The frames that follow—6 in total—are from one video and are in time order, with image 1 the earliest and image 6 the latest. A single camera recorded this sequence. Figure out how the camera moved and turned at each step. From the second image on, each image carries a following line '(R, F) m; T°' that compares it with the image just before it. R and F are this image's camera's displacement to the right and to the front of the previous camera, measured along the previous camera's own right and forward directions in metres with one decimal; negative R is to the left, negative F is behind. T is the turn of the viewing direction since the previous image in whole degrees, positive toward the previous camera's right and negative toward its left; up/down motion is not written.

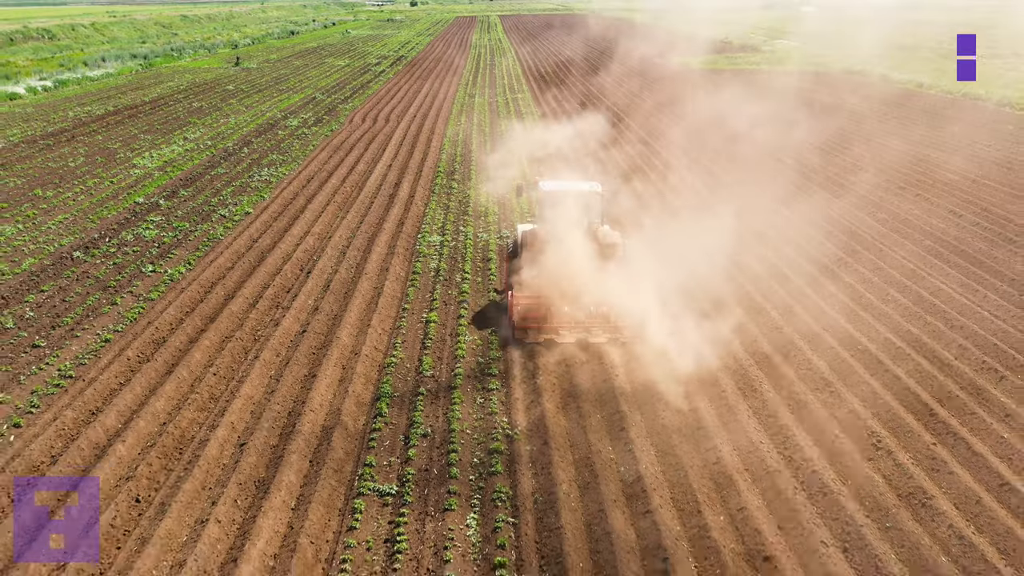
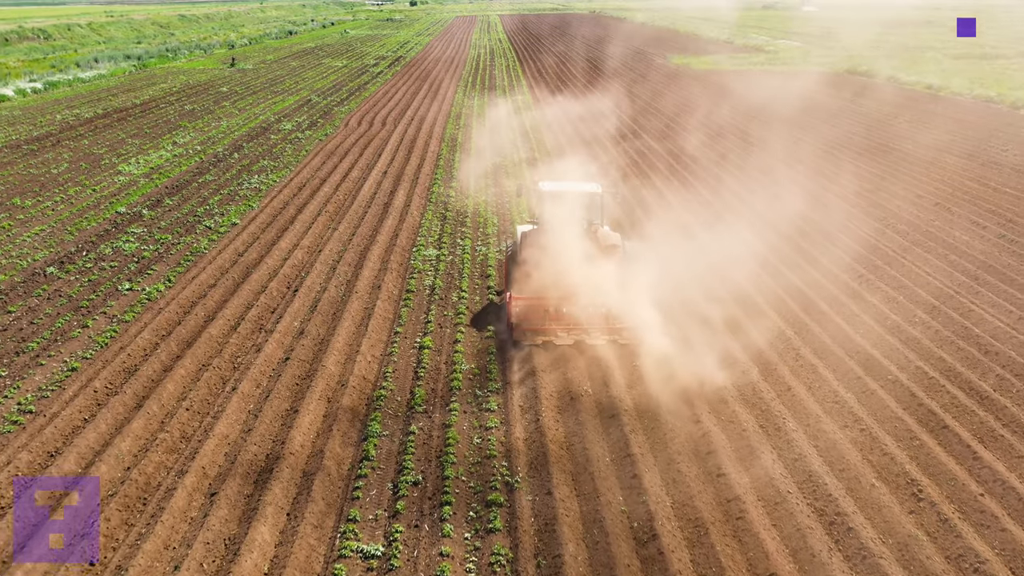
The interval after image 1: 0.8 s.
(0.0, +0.8) m; 0°
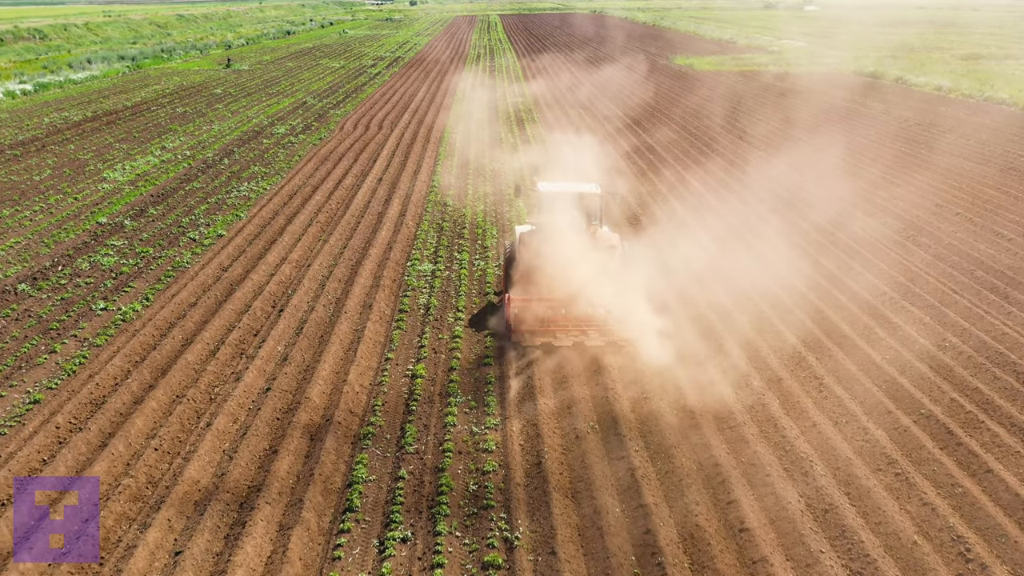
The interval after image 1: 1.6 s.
(0.0, +0.7) m; 0°
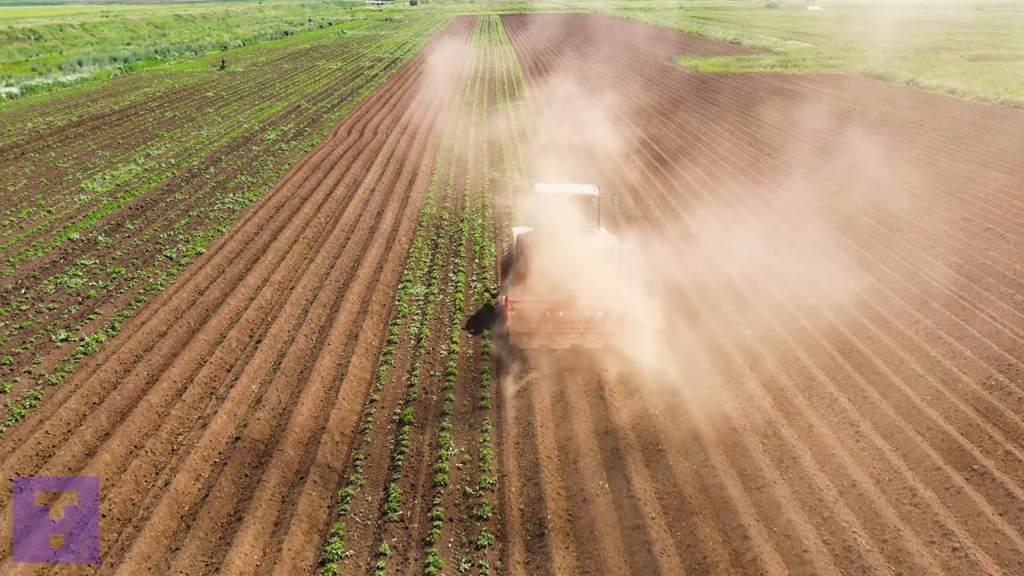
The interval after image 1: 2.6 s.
(0.0, +0.9) m; 0°
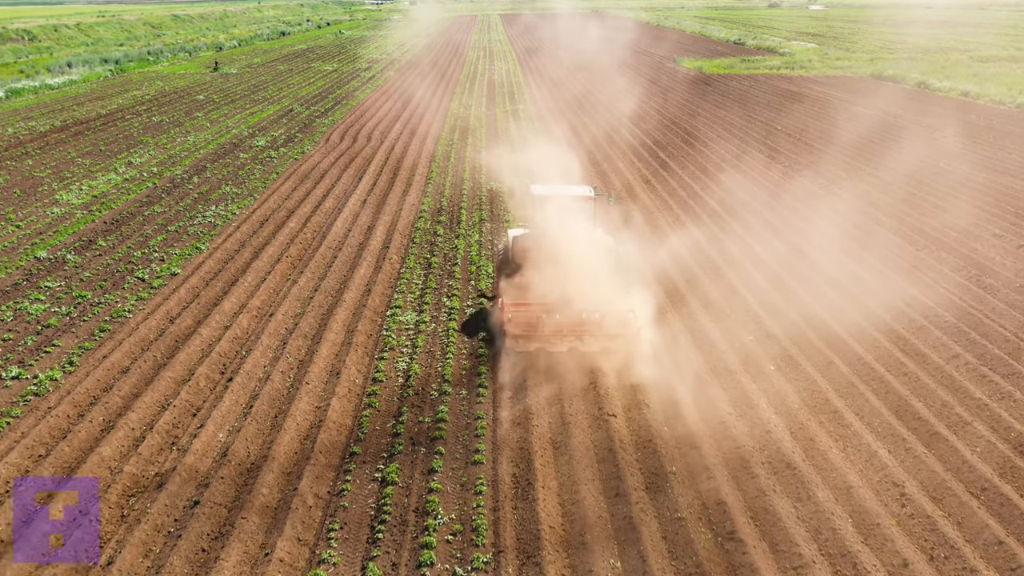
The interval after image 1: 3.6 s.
(0.0, +1.0) m; 0°
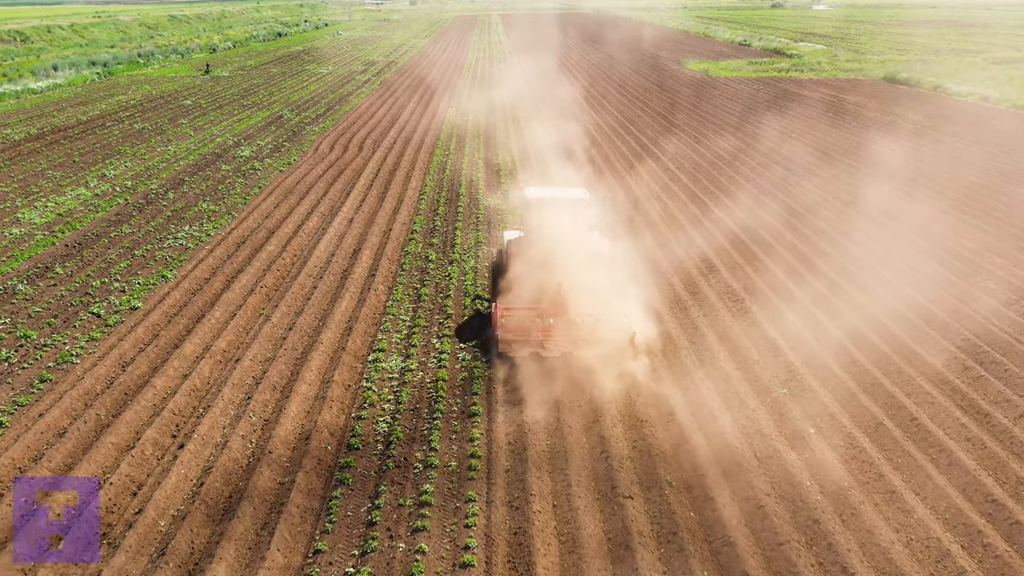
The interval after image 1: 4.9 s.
(0.0, +1.3) m; 0°
